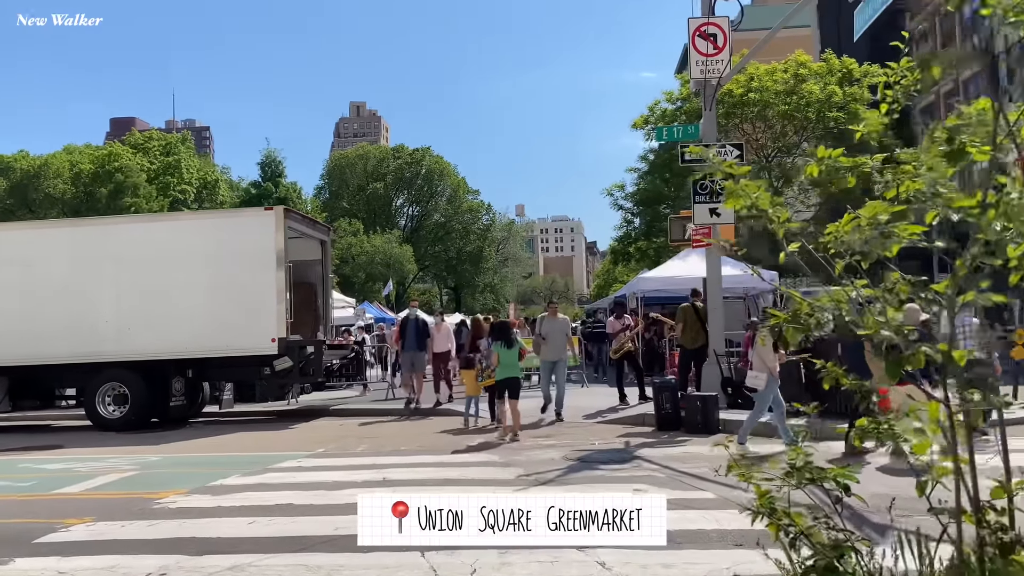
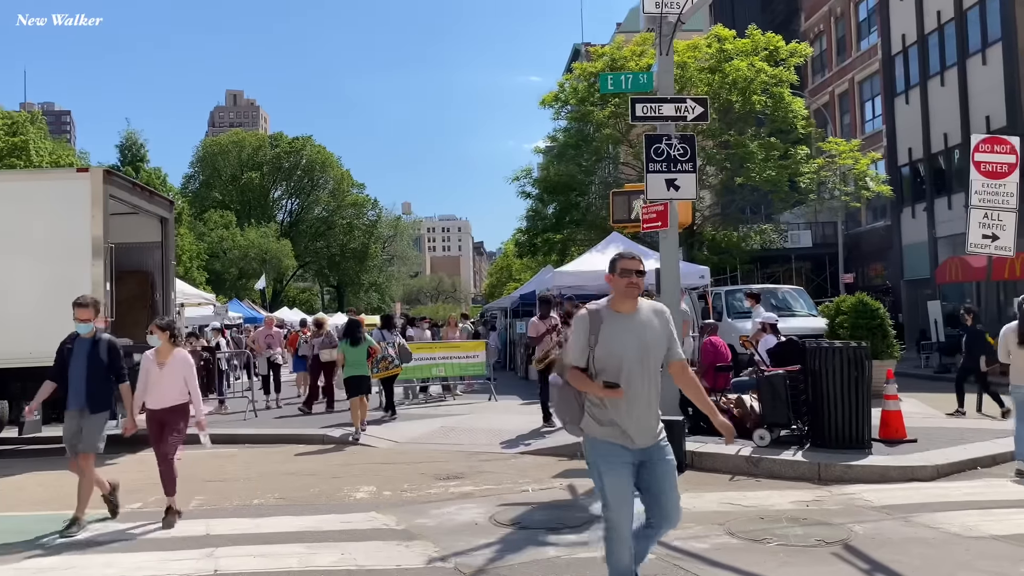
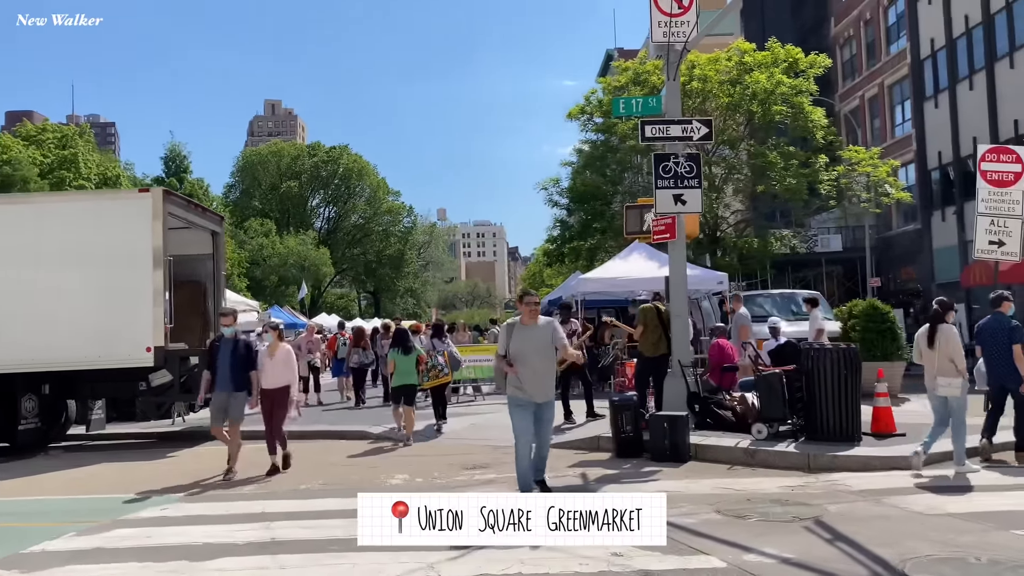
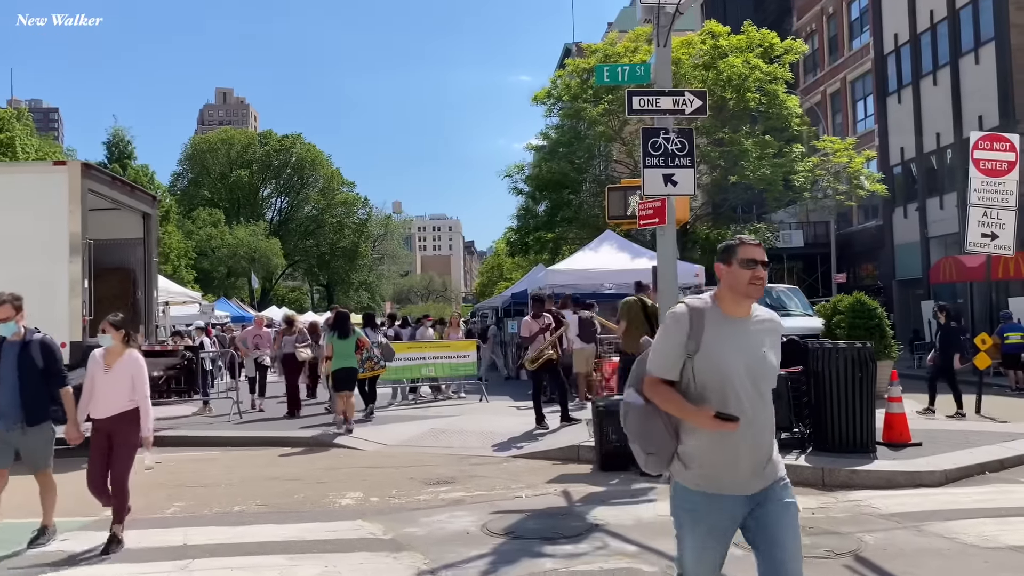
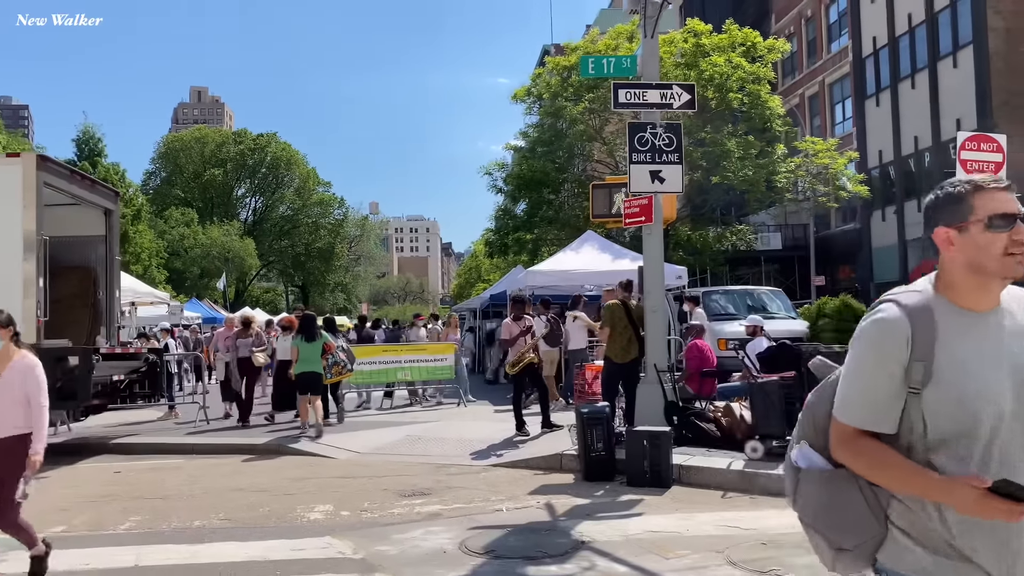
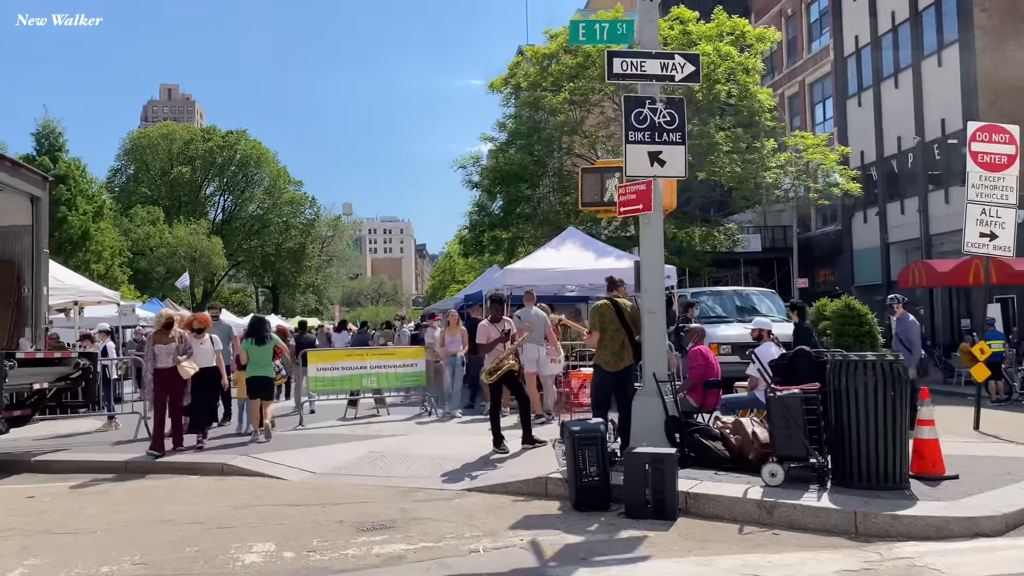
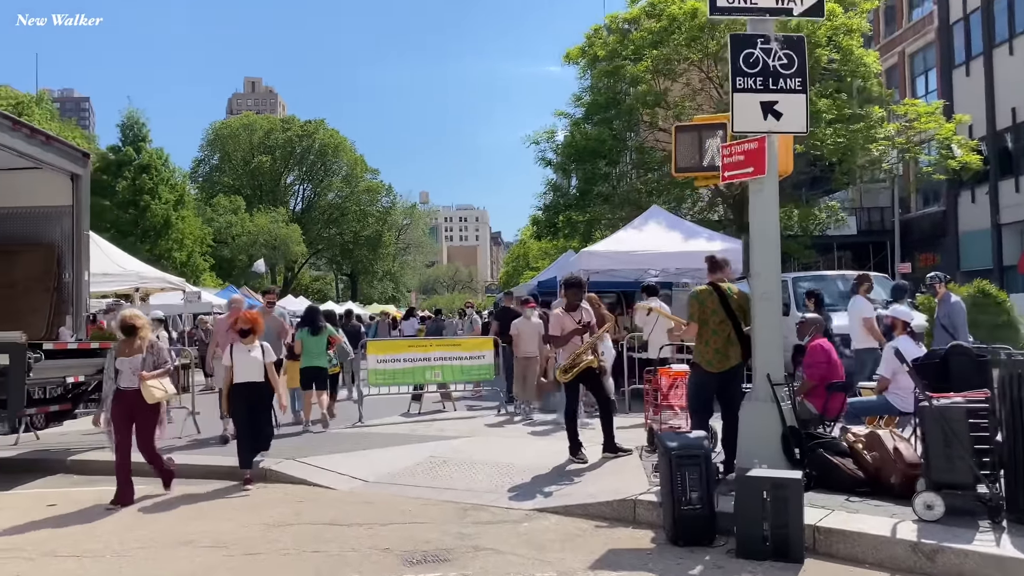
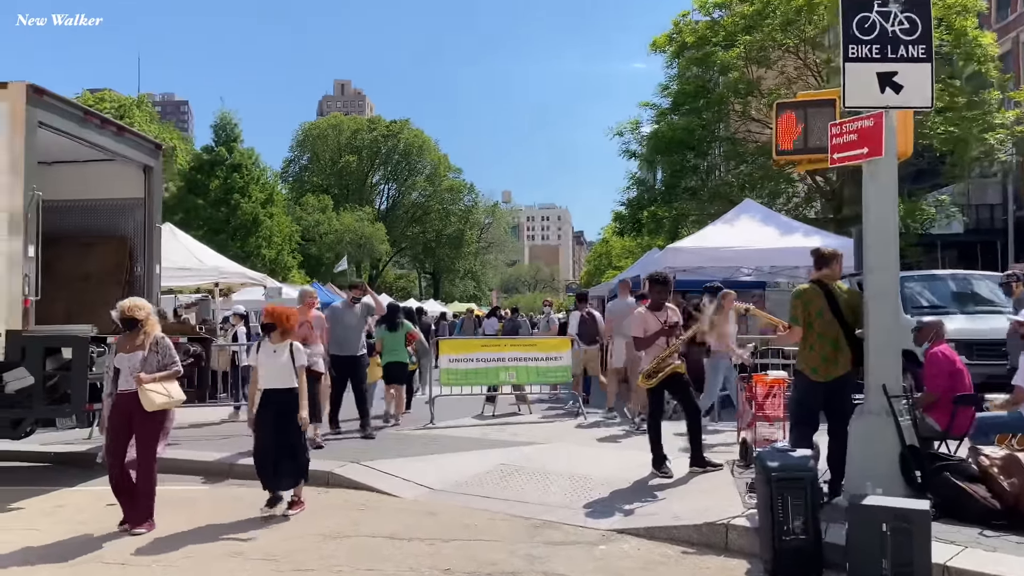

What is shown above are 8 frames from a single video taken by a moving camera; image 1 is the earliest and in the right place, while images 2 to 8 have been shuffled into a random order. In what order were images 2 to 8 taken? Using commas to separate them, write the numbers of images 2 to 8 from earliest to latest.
3, 2, 4, 5, 6, 7, 8
